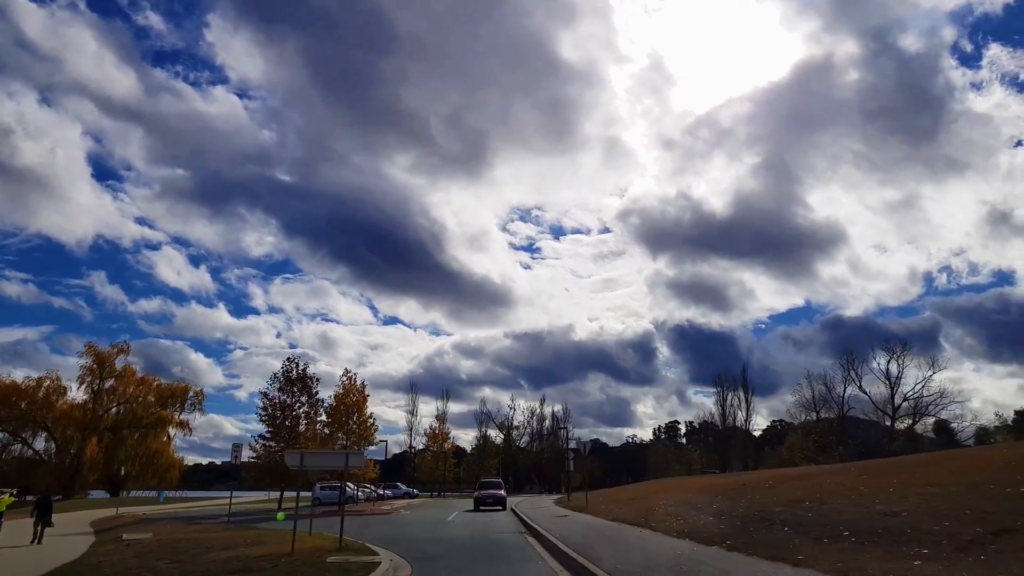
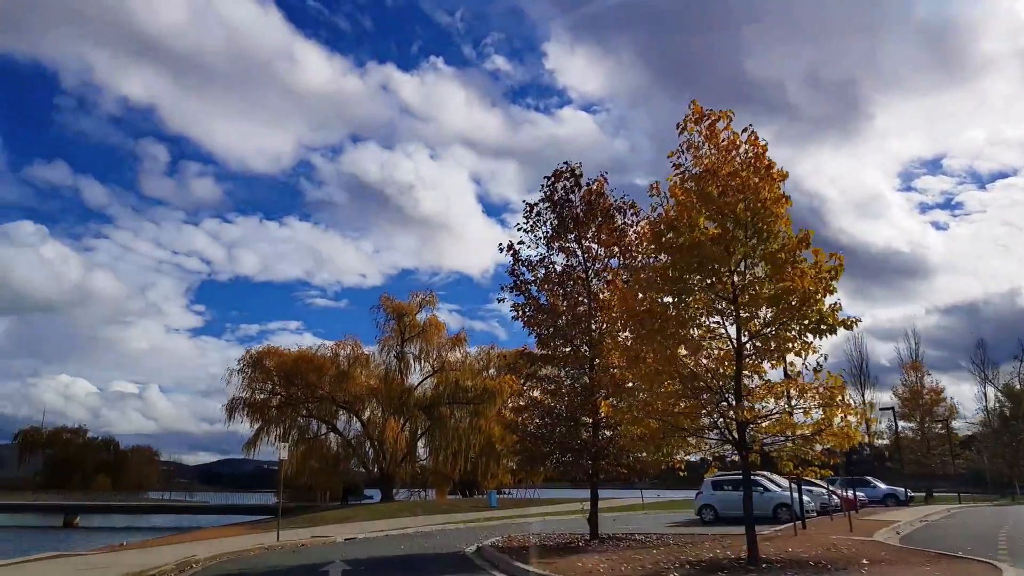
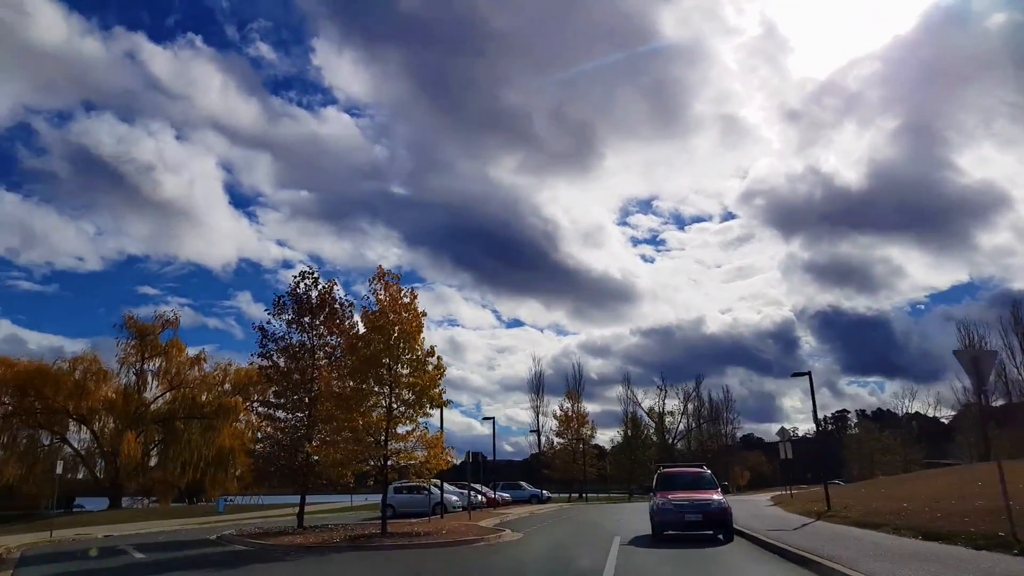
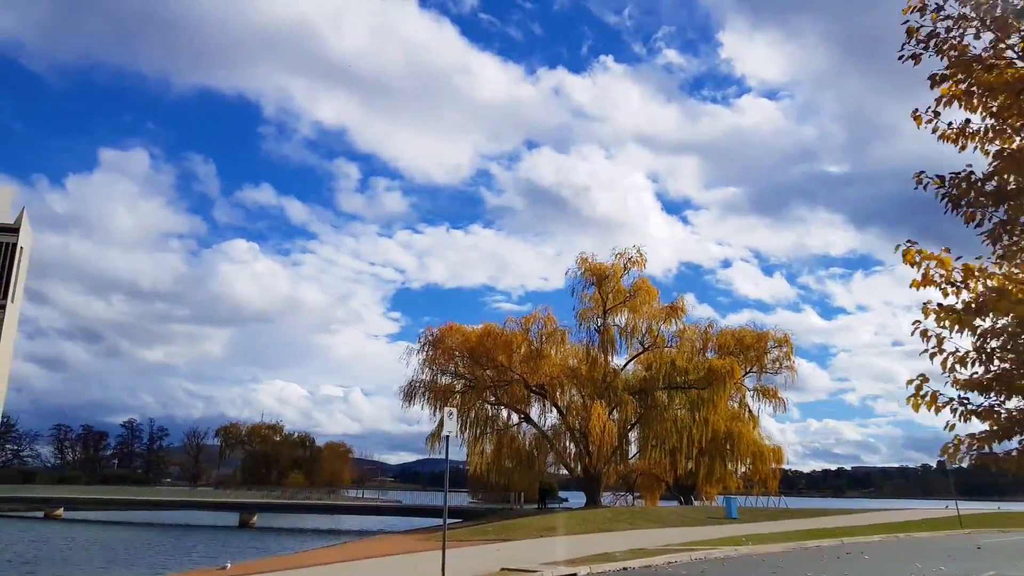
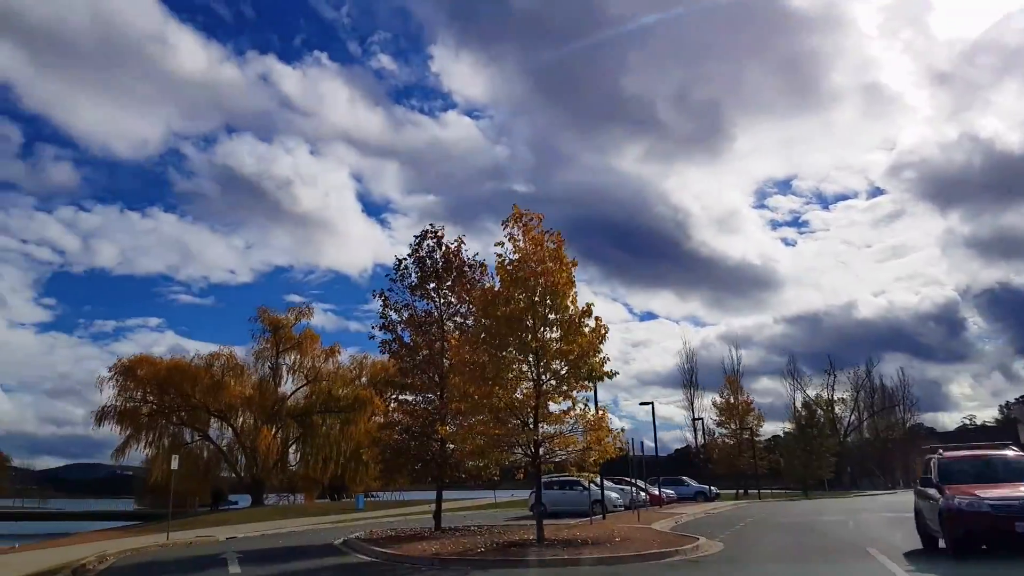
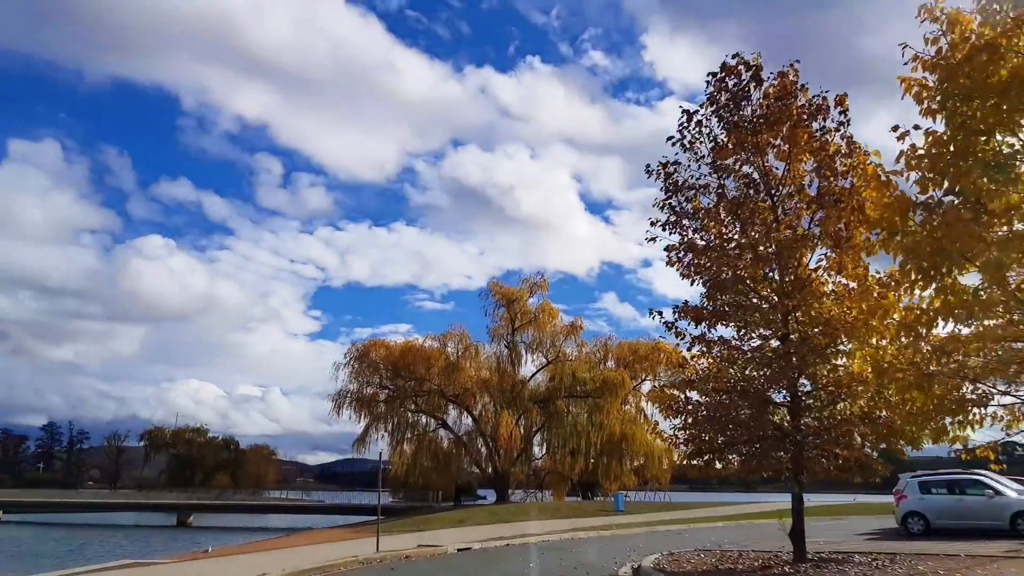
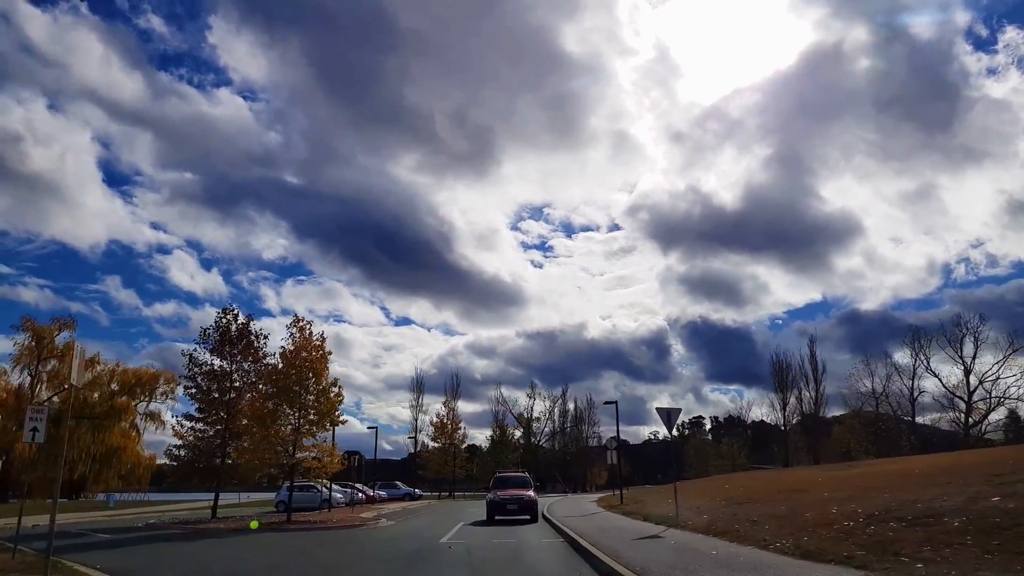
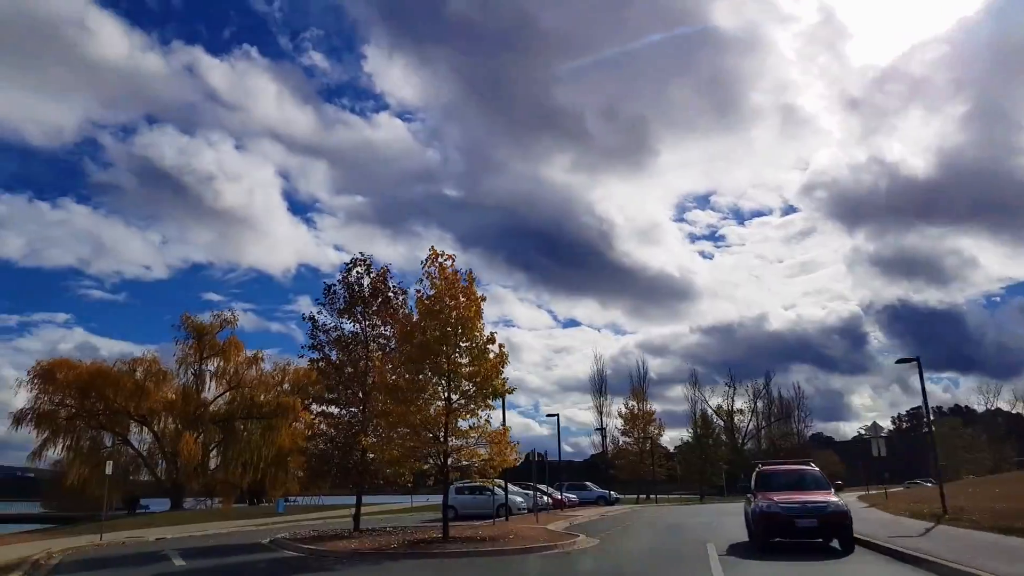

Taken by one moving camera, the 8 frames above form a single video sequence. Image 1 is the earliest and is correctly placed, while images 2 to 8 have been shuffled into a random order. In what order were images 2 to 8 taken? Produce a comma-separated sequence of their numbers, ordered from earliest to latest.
7, 3, 8, 5, 2, 6, 4
